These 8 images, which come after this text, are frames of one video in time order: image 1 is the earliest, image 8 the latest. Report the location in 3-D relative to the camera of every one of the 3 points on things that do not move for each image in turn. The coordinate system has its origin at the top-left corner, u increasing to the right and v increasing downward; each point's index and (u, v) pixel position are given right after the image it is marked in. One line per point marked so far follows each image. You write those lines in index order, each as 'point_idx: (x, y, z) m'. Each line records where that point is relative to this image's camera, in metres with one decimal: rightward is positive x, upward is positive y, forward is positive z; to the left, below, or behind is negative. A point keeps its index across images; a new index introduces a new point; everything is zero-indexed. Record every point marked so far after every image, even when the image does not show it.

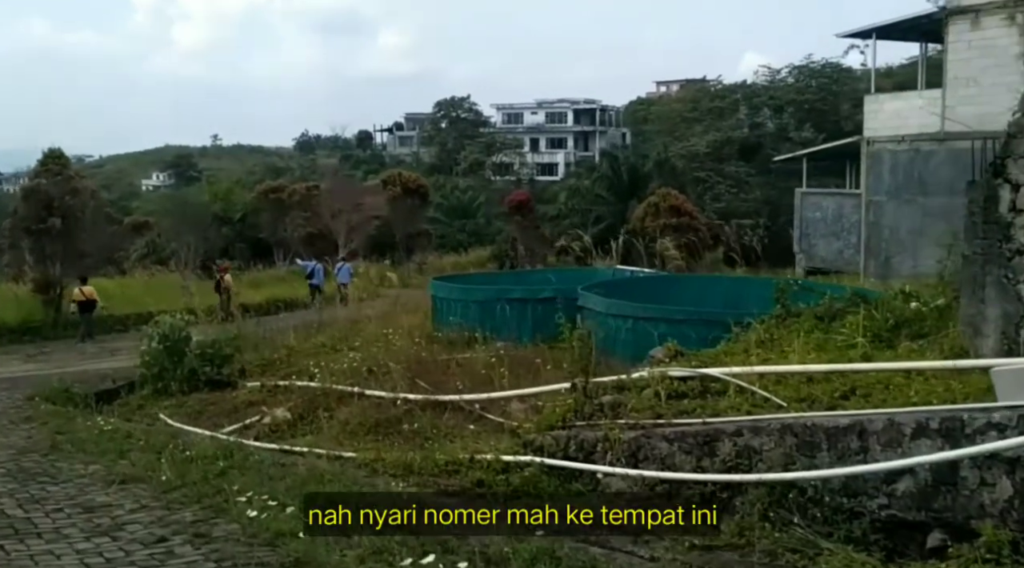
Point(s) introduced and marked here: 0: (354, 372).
0: (-1.5, -0.8, +9.4) m
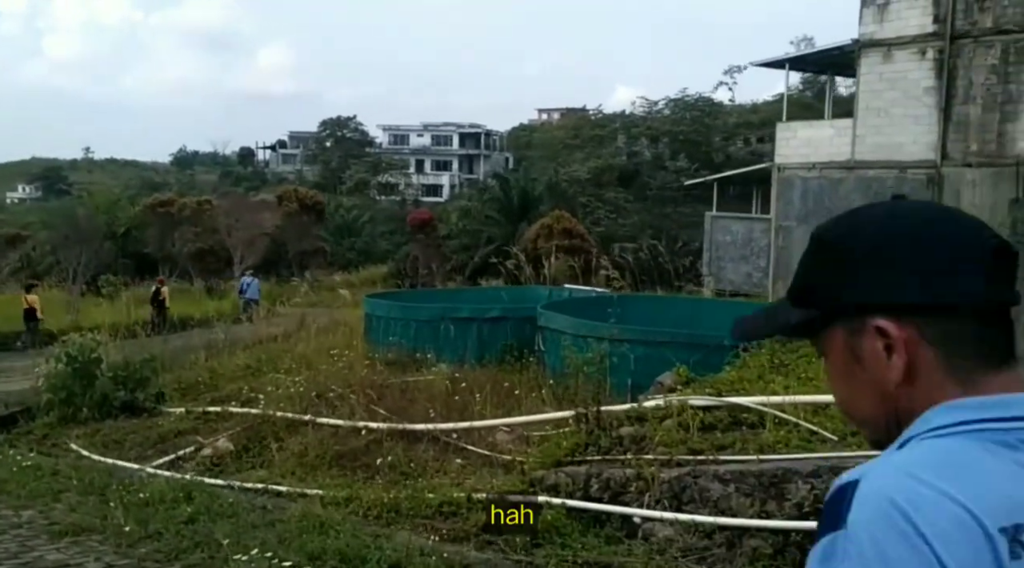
0: (-1.8, -1.0, +8.5) m
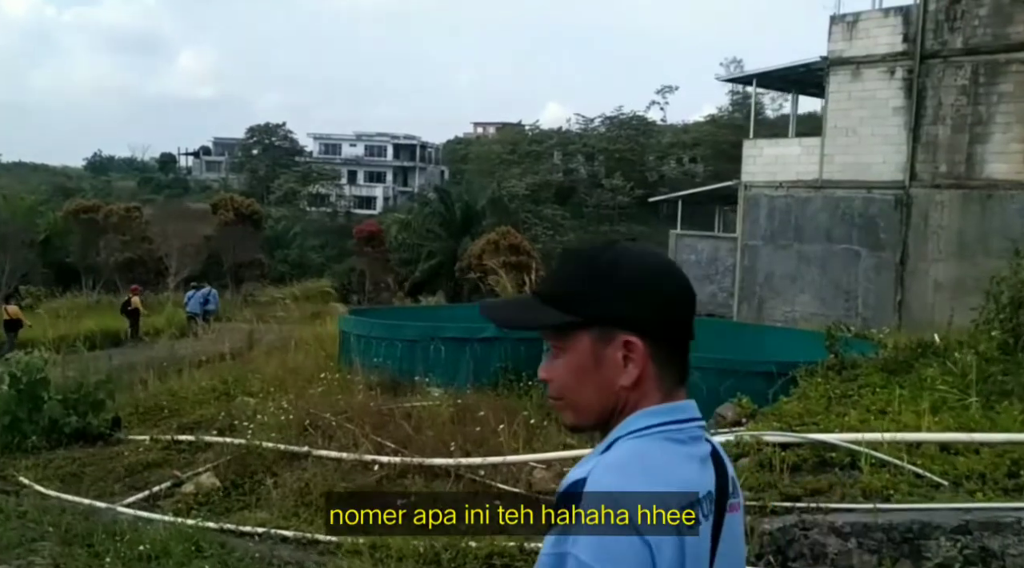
0: (-1.7, -1.1, +7.8) m
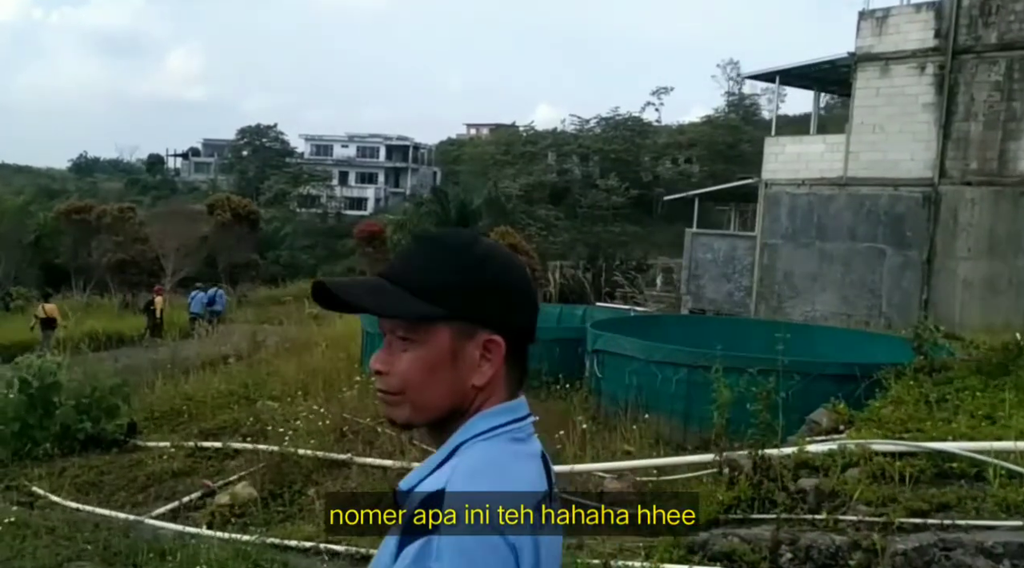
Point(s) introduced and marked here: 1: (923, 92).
0: (-1.4, -1.1, +7.4) m
1: (+6.2, +2.9, +15.3) m
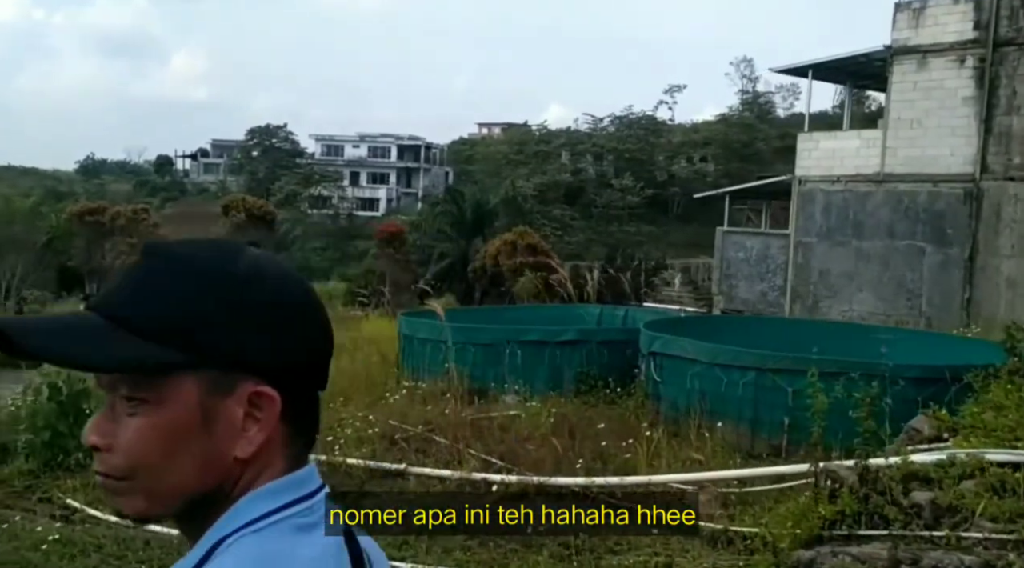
0: (-1.0, -1.1, +7.1) m
1: (+6.7, +2.9, +14.9) m
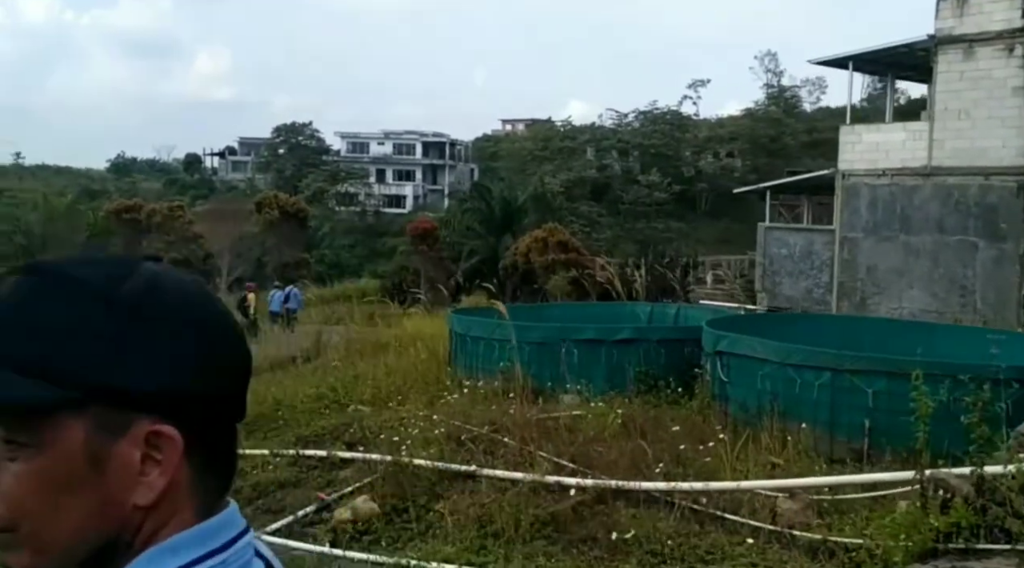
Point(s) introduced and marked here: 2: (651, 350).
0: (-0.5, -1.1, +6.9) m
1: (+7.3, +3.0, +14.5) m
2: (+1.2, -0.6, +9.0) m
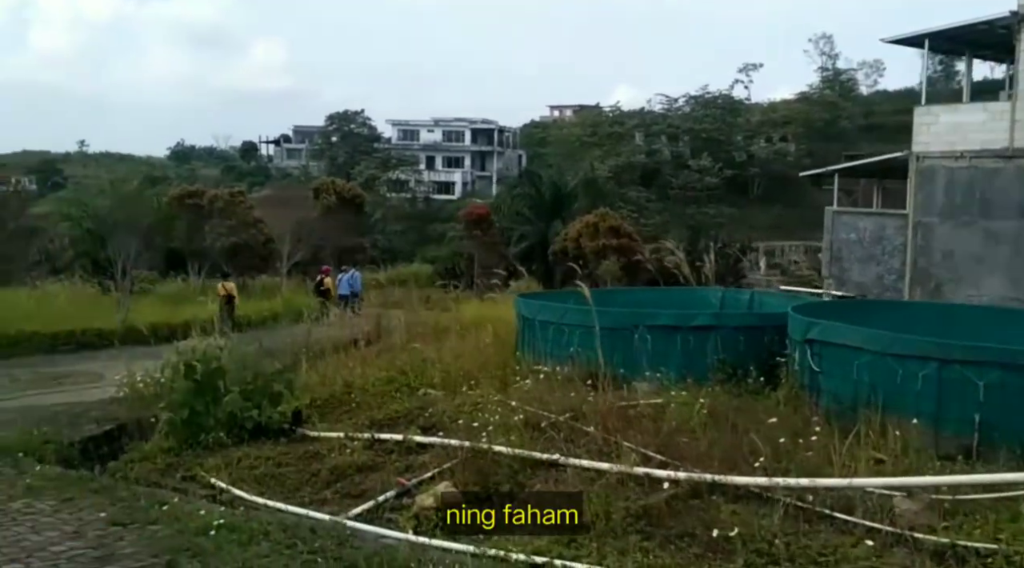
0: (0.0, -1.0, +6.6) m
1: (+8.2, +3.2, +13.8) m
2: (+1.9, -0.5, +8.7) m
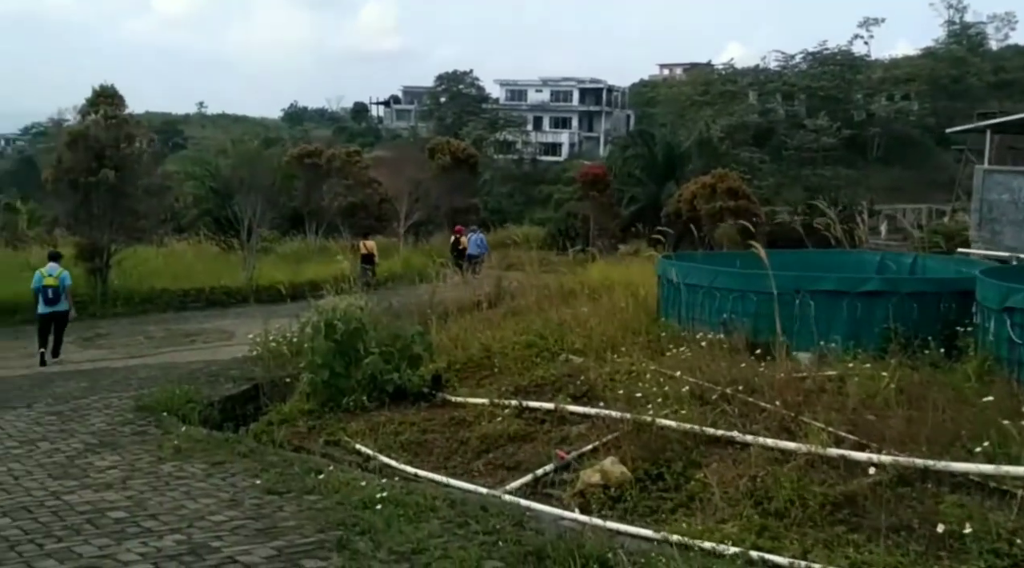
0: (+1.0, -0.7, +6.1) m
1: (+10.0, +3.6, +12.3) m
2: (+3.1, -0.2, +7.9) m
